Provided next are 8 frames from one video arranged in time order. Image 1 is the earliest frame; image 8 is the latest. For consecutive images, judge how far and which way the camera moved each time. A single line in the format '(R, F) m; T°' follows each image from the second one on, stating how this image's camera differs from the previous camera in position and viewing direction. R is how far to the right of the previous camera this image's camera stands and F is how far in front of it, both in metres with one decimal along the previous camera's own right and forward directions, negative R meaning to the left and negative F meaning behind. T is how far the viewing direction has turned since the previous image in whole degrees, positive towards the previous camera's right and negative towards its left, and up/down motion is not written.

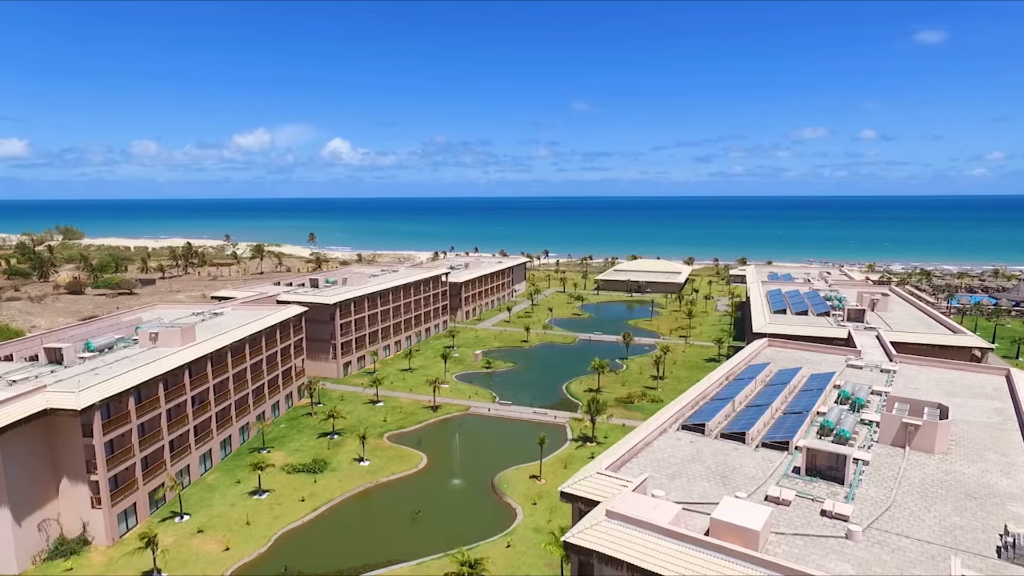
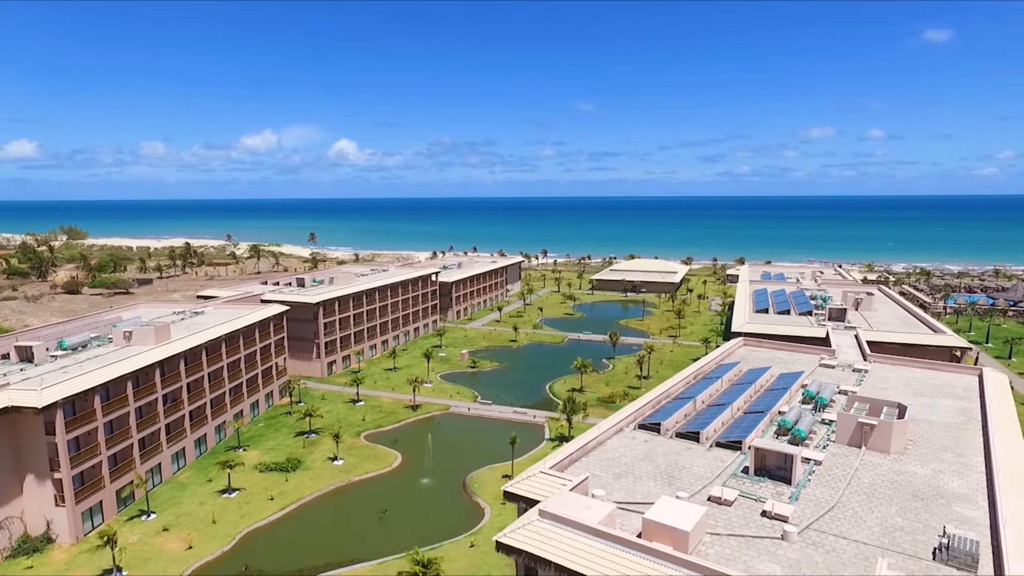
(+2.8, +0.2) m; -1°
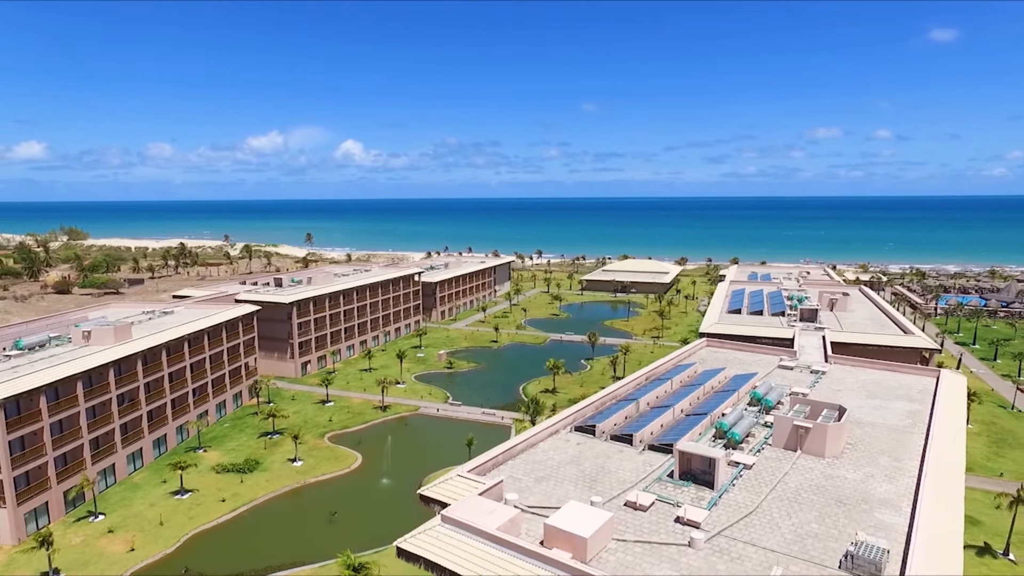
(+3.9, +0.6) m; -1°
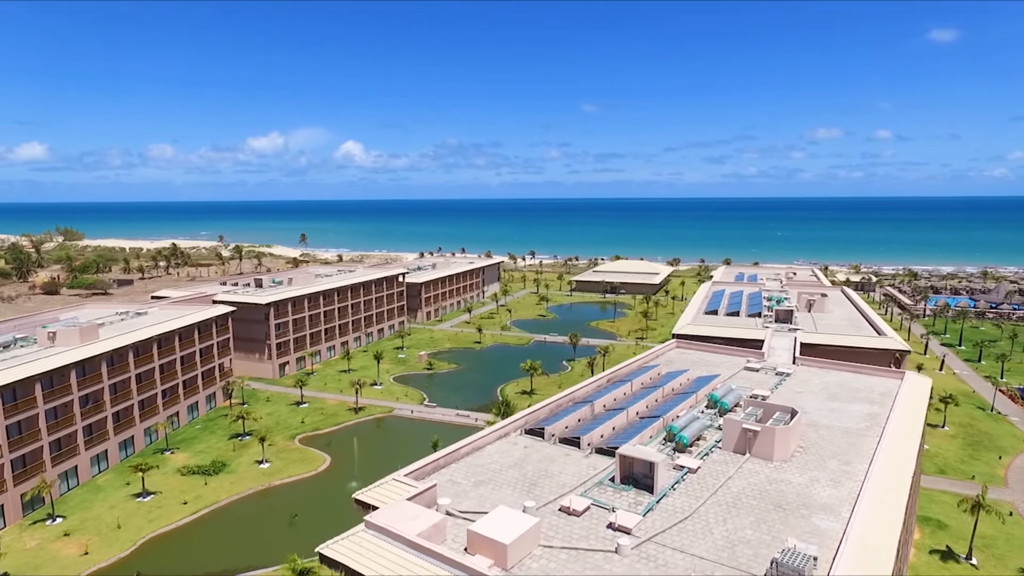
(+2.8, +0.4) m; 0°
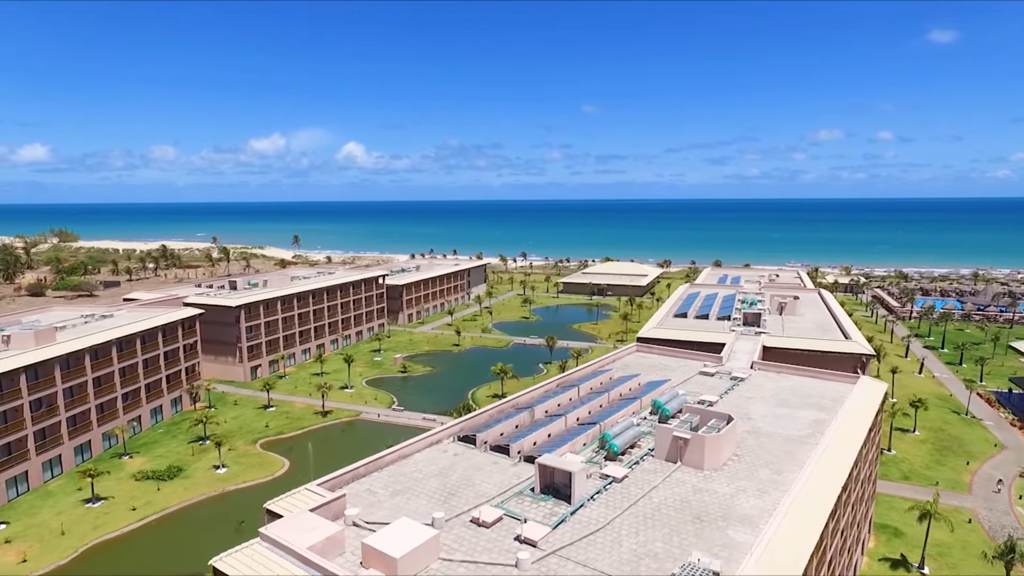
(+3.6, +0.7) m; 0°
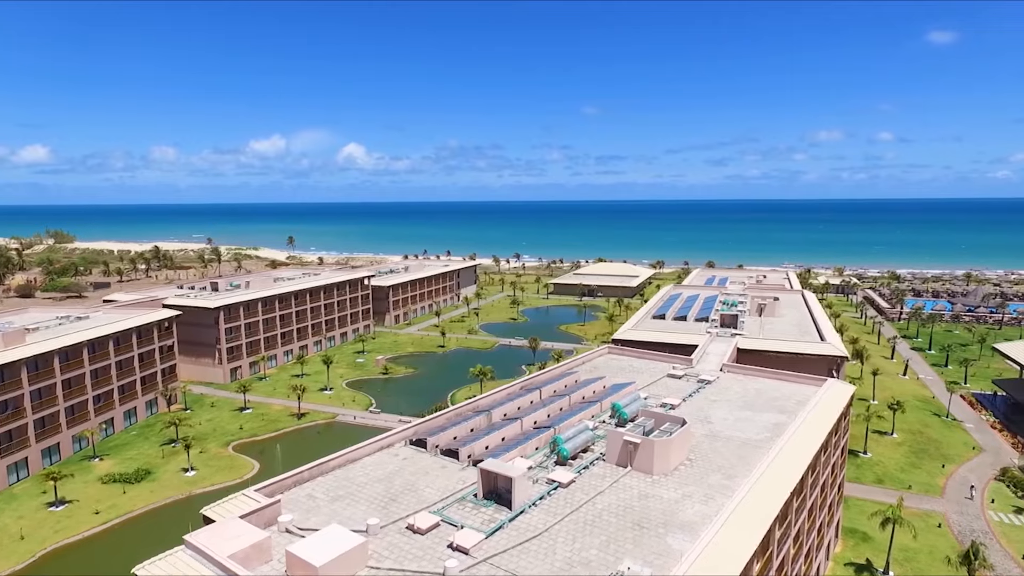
(+2.5, +0.4) m; 0°
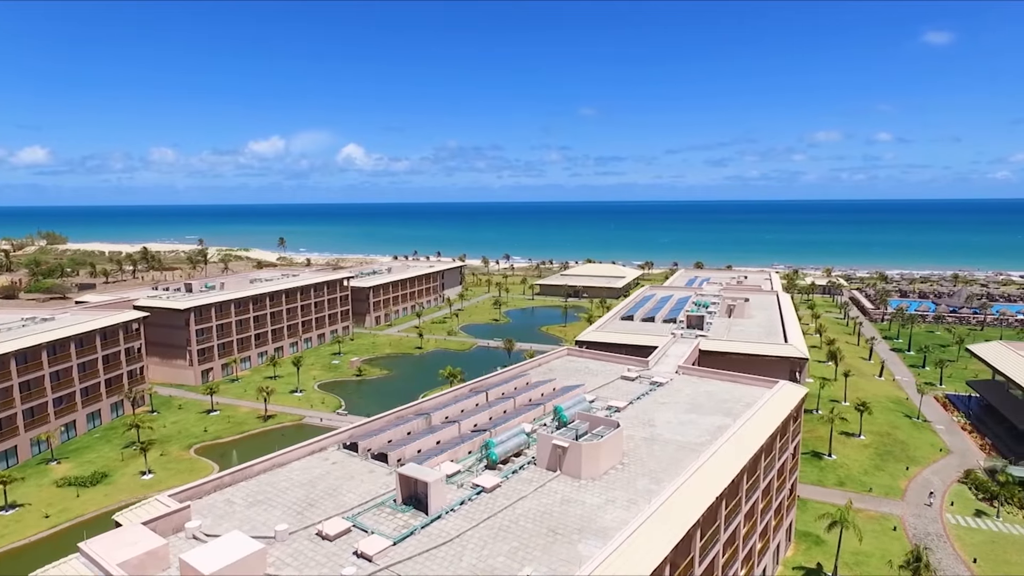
(+3.3, +0.4) m; 0°
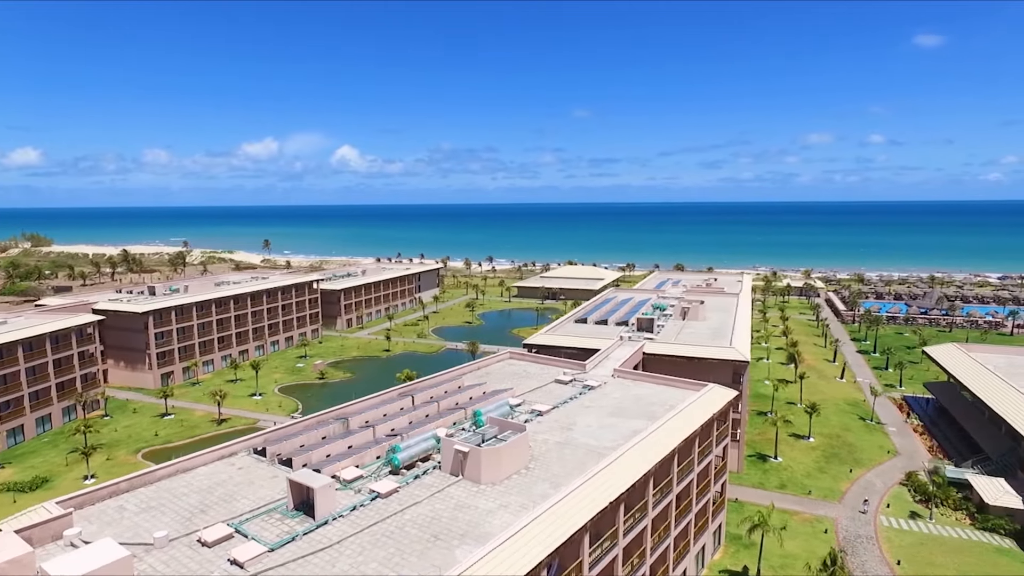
(+4.3, 0.0) m; 0°
